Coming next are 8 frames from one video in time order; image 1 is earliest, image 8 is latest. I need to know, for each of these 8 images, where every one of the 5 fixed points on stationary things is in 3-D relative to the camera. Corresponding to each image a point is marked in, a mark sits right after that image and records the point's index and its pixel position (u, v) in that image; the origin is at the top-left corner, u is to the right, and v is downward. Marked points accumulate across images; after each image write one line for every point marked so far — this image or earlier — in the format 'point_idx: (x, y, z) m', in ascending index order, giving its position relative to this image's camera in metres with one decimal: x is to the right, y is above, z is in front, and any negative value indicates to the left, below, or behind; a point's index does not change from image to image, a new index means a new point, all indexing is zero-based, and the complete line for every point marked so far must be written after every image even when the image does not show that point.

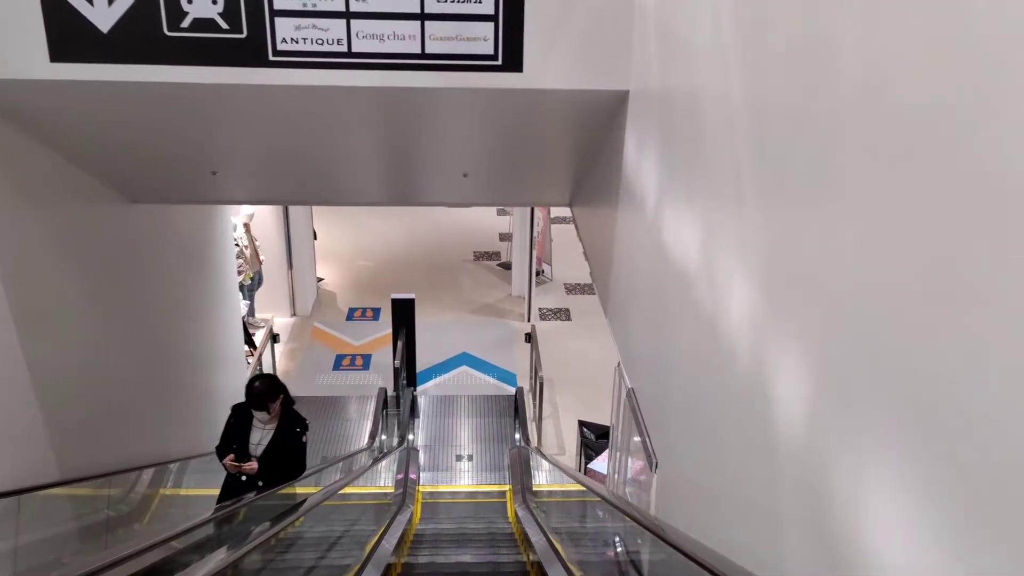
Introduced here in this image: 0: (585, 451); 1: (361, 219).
0: (+0.5, -1.2, +6.4) m
1: (-2.1, +1.0, +12.4) m
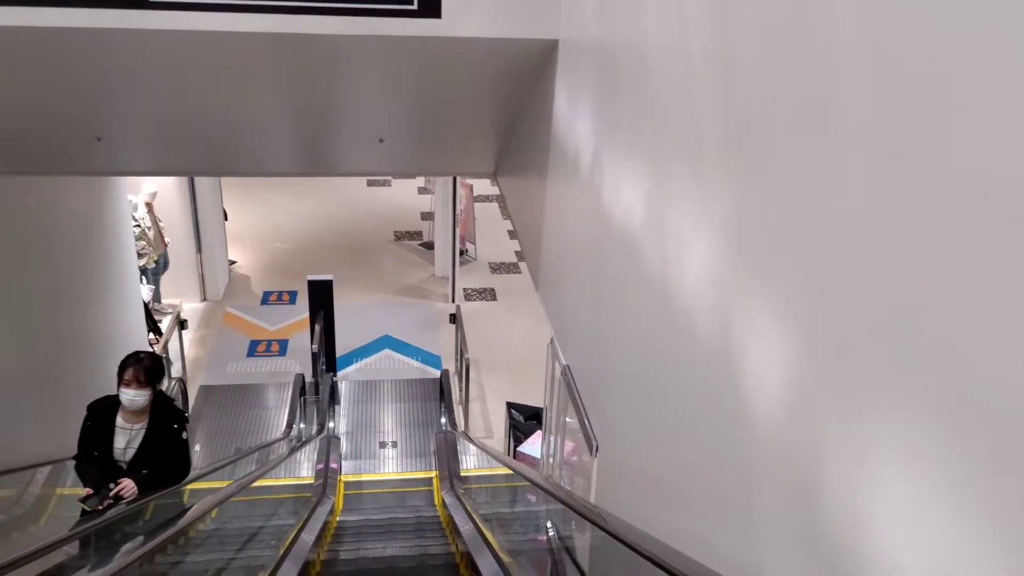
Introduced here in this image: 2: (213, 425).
0: (0.0, -1.0, +6.2) m
1: (-3.2, +1.2, +11.9) m
2: (-2.5, -1.1, +7.3) m
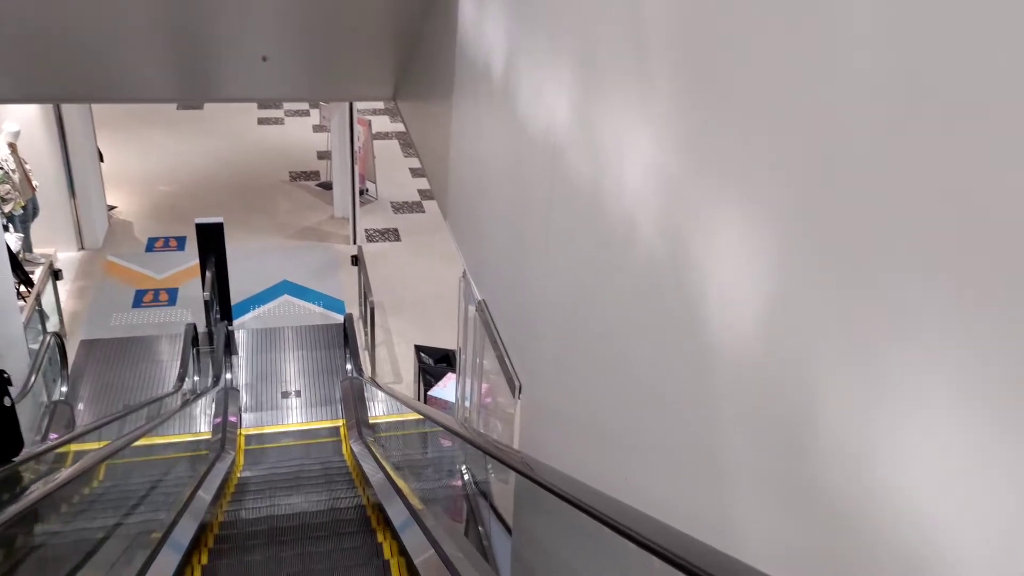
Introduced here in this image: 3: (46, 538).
0: (-0.6, -0.6, +6.0) m
1: (-4.5, +1.9, +11.1) m
2: (-3.2, -0.7, +6.8) m
3: (-1.9, -1.0, +3.7) m
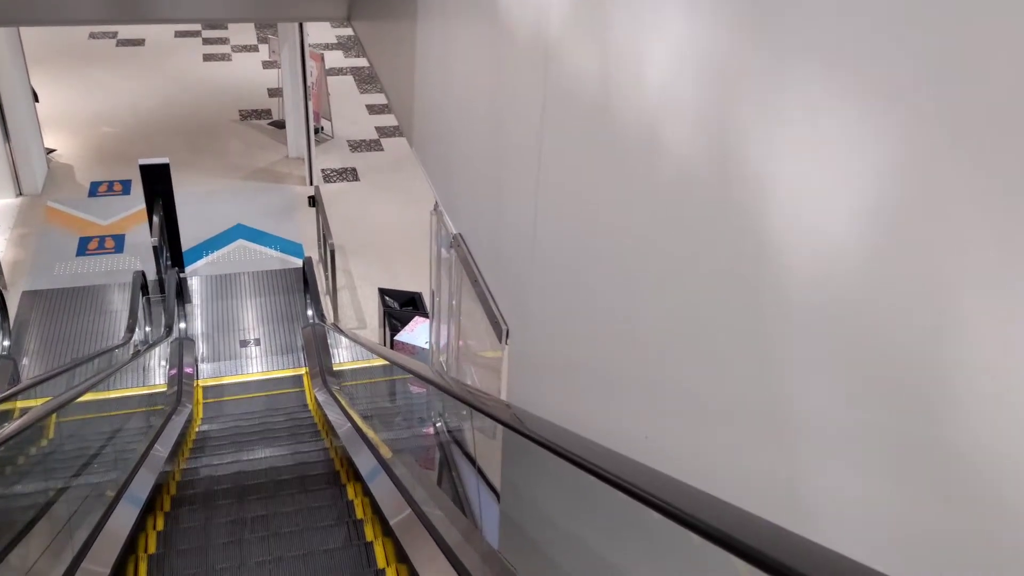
0: (-0.8, -0.2, +5.7) m
1: (-5.0, +2.5, +10.5) m
2: (-3.5, -0.3, +6.5) m
3: (-2.0, -0.8, +3.4) m
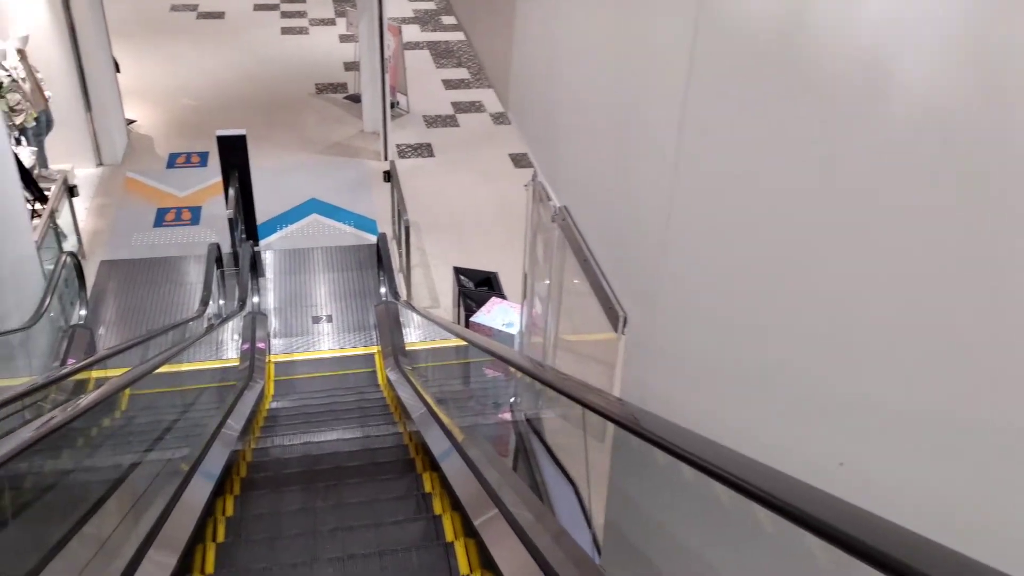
0: (-0.3, -0.1, +5.6) m
1: (-4.0, +2.9, +10.6) m
2: (-2.9, -0.1, +6.5) m
3: (-1.7, -0.7, +3.4) m
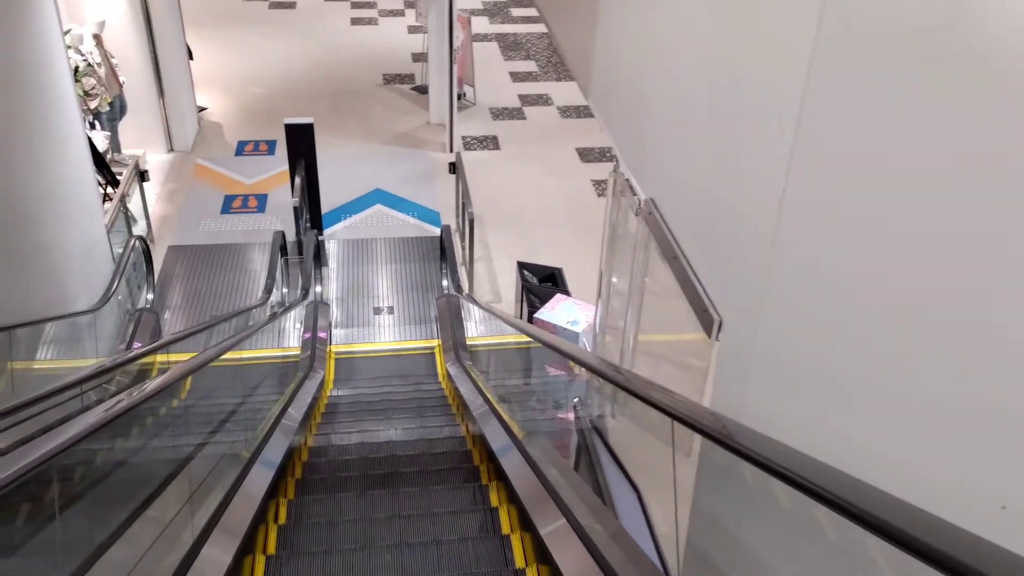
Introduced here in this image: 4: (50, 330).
0: (+0.1, -0.1, +5.4) m
1: (-3.2, +3.0, +10.7) m
2: (-2.4, 0.0, +6.5) m
3: (-1.5, -0.6, +3.4) m
4: (-2.5, -0.2, +4.7) m
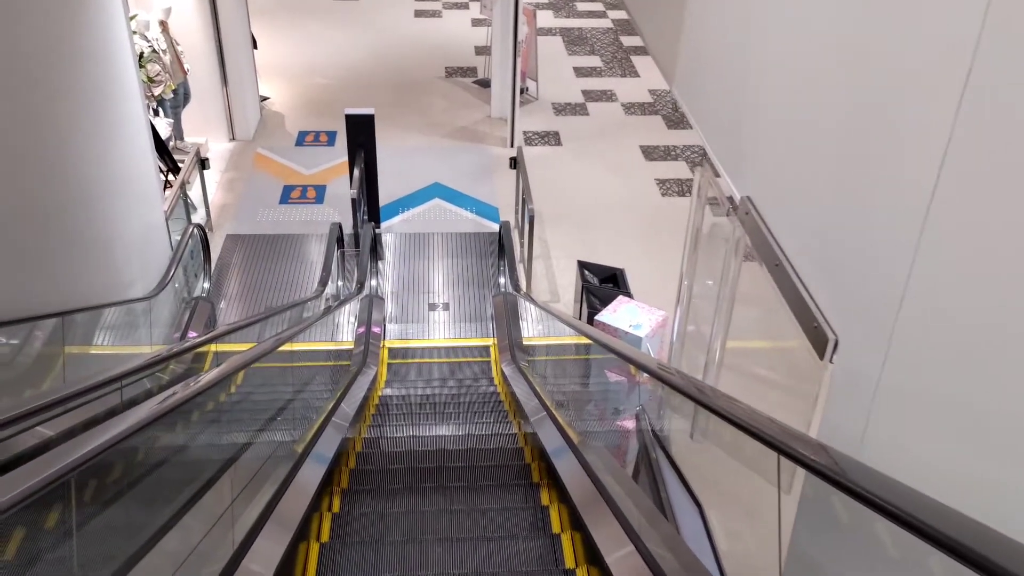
0: (+0.4, -0.1, +5.3) m
1: (-2.4, +3.1, +10.7) m
2: (-2.0, +0.1, +6.5) m
3: (-1.3, -0.6, +3.3) m
4: (-2.1, -0.1, +4.6) m
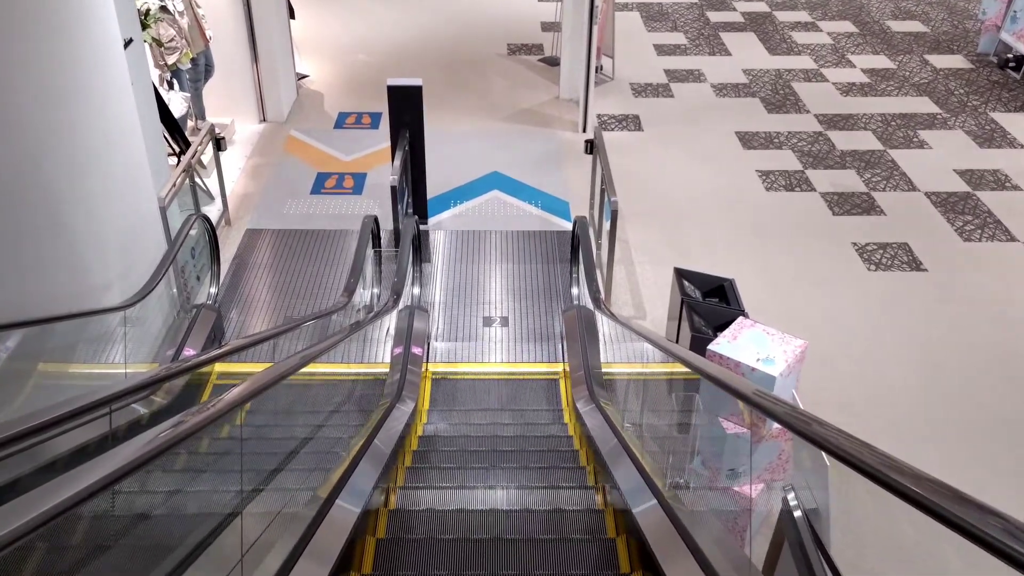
0: (+0.8, -0.1, +4.1) m
1: (-1.7, +3.1, +9.7) m
2: (-1.6, 0.0, +5.5) m
3: (-1.0, -0.6, +2.2) m
4: (-1.8, -0.2, +3.7) m
